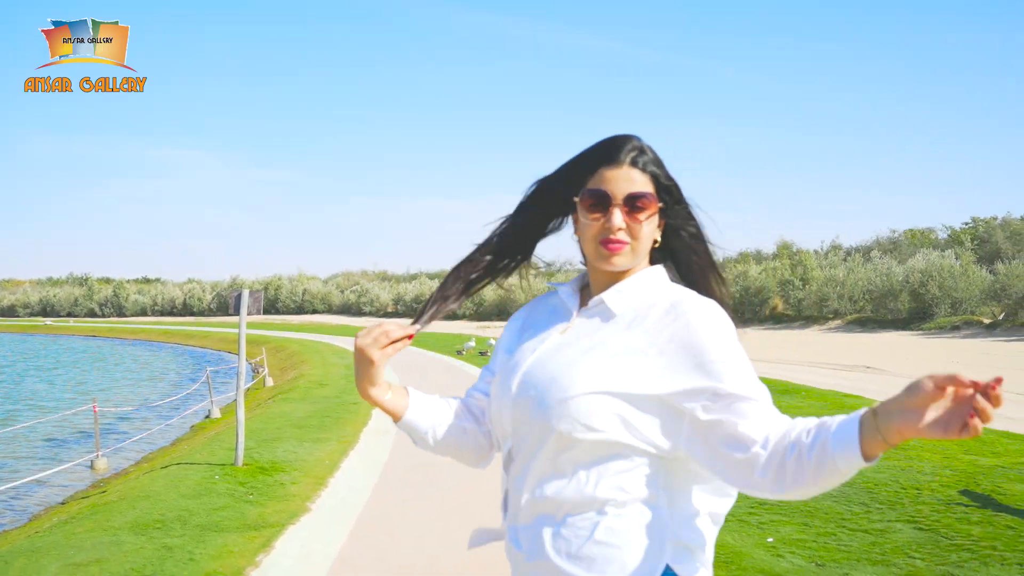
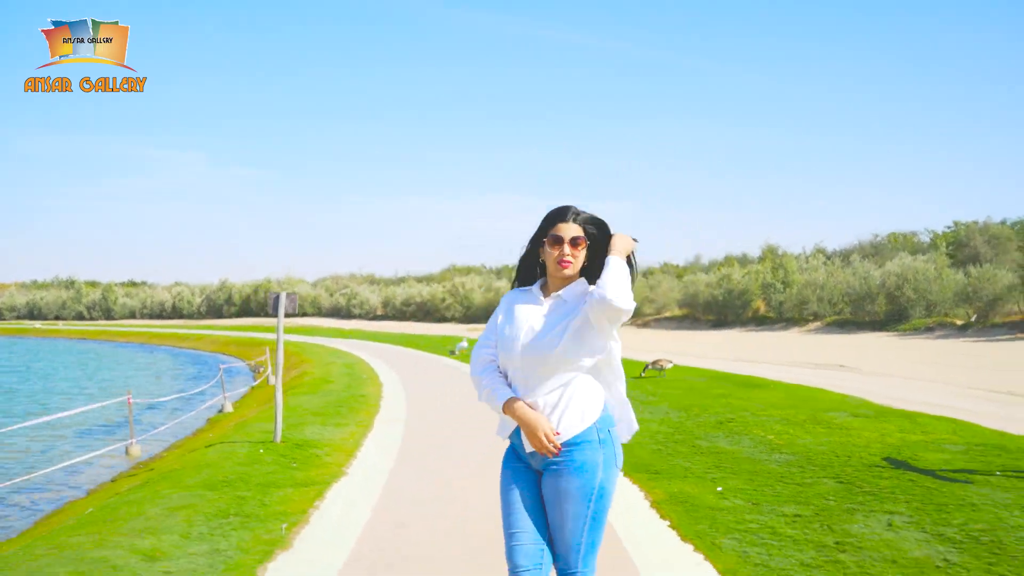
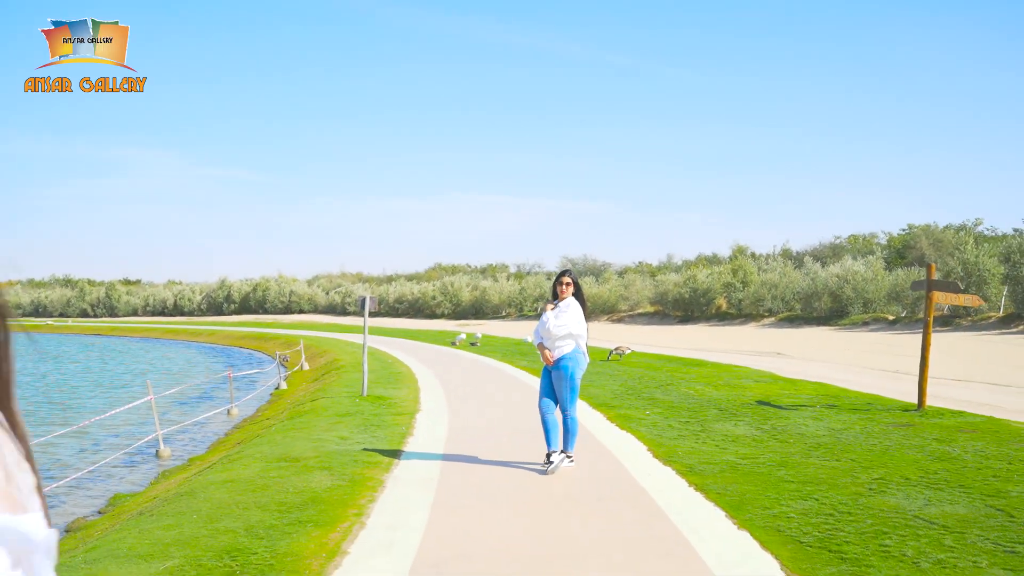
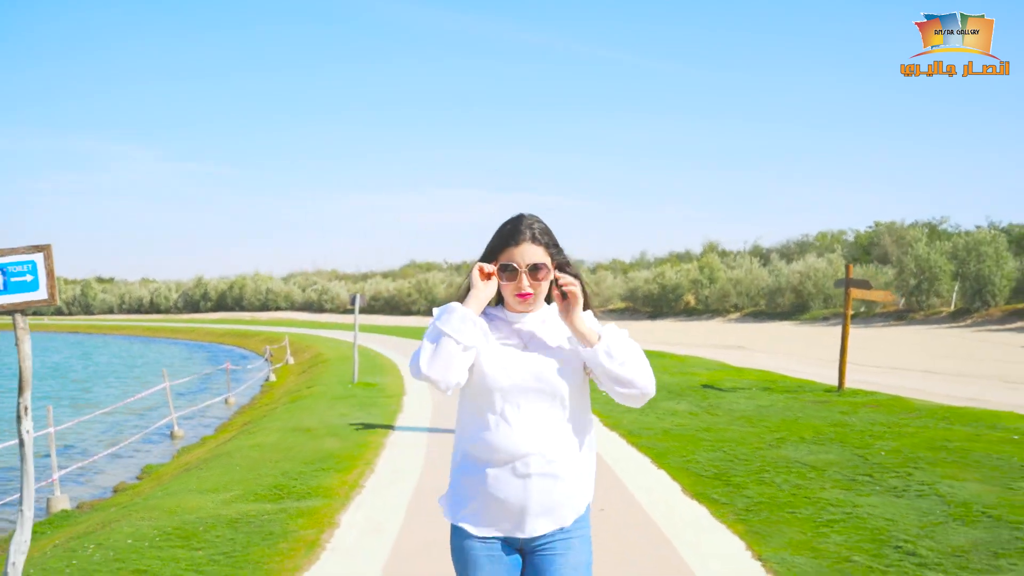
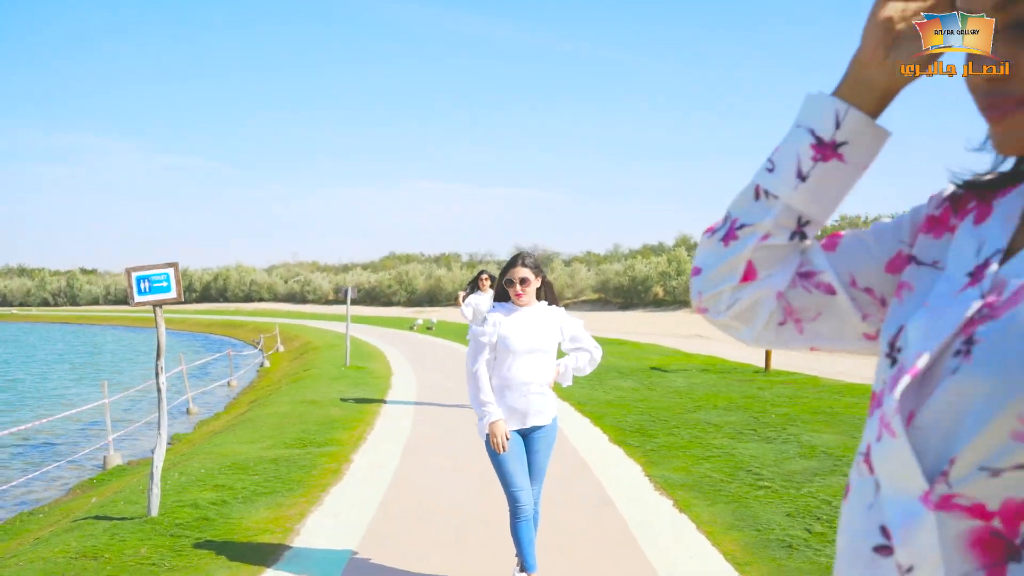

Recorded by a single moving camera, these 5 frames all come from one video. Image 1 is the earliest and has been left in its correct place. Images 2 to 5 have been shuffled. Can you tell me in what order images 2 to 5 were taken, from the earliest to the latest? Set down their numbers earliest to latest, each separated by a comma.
2, 3, 4, 5
